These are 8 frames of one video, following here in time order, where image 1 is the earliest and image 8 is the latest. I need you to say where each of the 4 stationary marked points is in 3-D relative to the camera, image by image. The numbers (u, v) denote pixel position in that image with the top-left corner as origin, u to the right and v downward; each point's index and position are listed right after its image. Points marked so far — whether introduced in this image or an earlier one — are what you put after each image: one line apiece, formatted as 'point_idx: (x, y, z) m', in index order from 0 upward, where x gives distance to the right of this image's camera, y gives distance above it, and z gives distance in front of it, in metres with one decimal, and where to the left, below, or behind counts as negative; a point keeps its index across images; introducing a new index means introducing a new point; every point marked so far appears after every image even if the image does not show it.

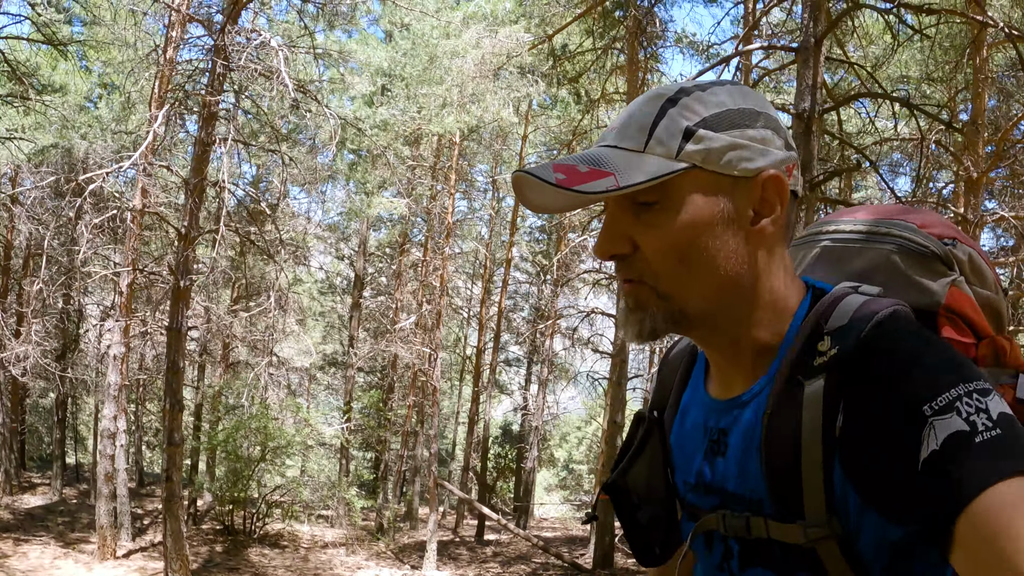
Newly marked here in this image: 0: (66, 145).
0: (-7.0, +2.3, +11.4) m
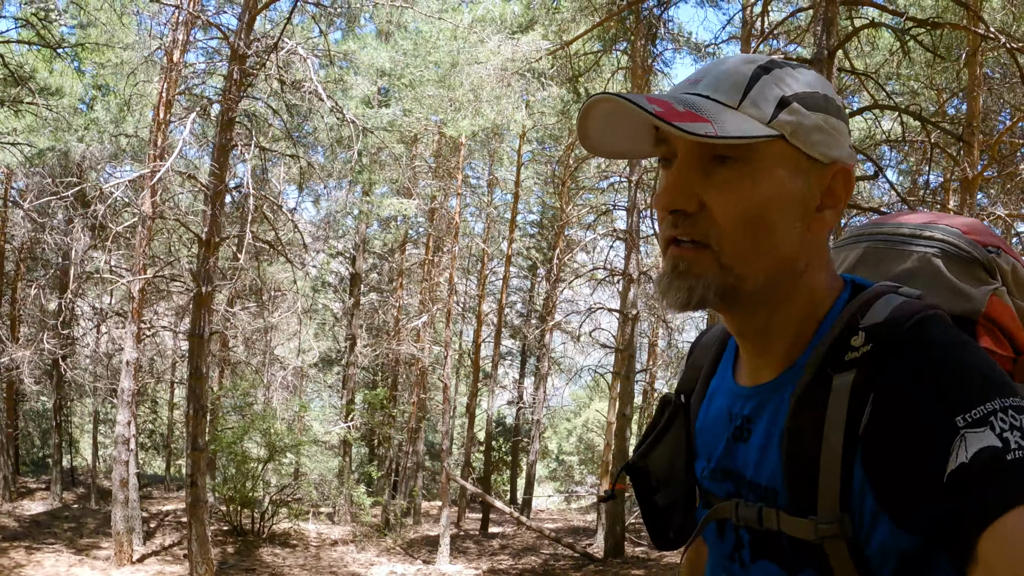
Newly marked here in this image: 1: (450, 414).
0: (-7.1, +2.2, +11.3) m
1: (-1.1, -2.3, +13.3) m
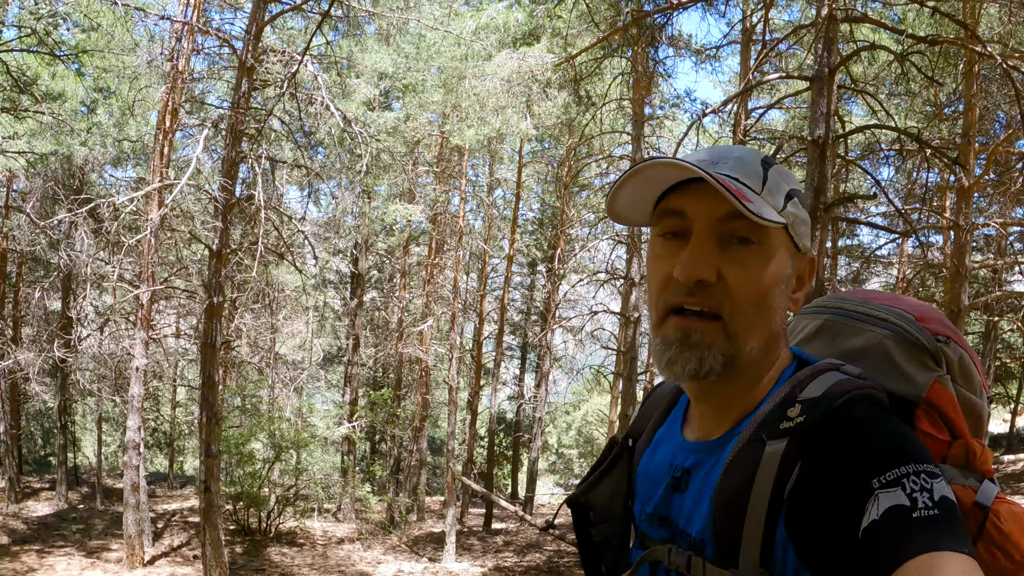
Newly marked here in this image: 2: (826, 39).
0: (-7.1, +2.2, +11.3) m
1: (-1.1, -2.3, +13.4) m
2: (+2.4, +1.9, +5.5) m
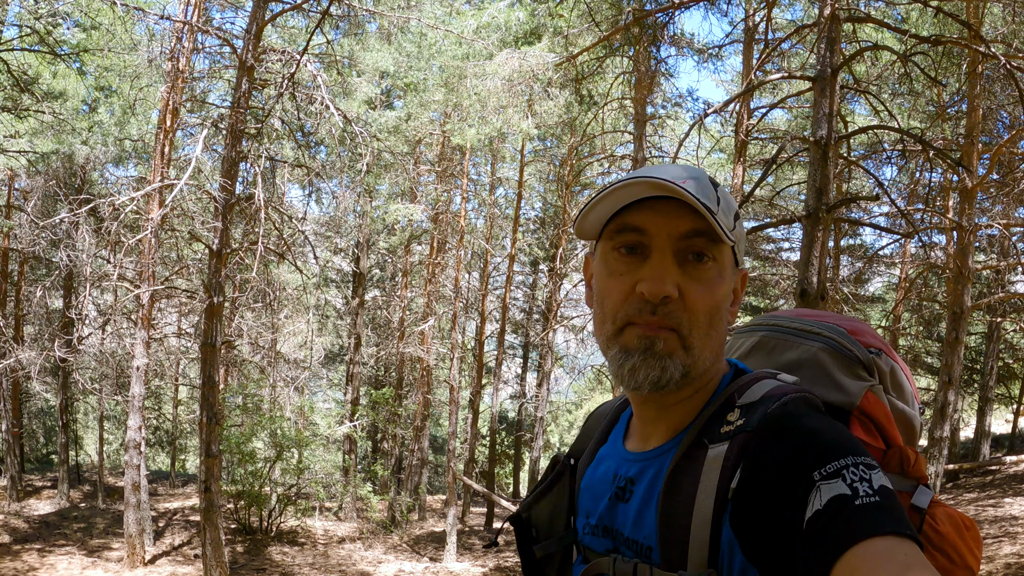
0: (-7.0, +2.2, +11.3) m
1: (-1.1, -2.3, +13.4) m
2: (+2.4, +1.9, +5.5) m
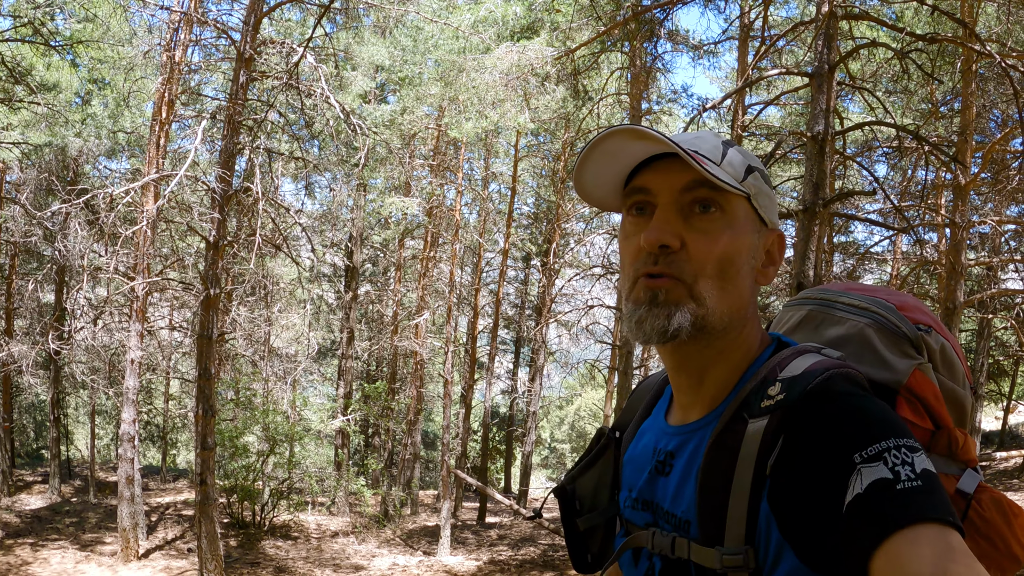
0: (-7.1, +2.3, +11.2) m
1: (-1.2, -2.2, +13.4) m
2: (+2.4, +2.0, +5.5) m
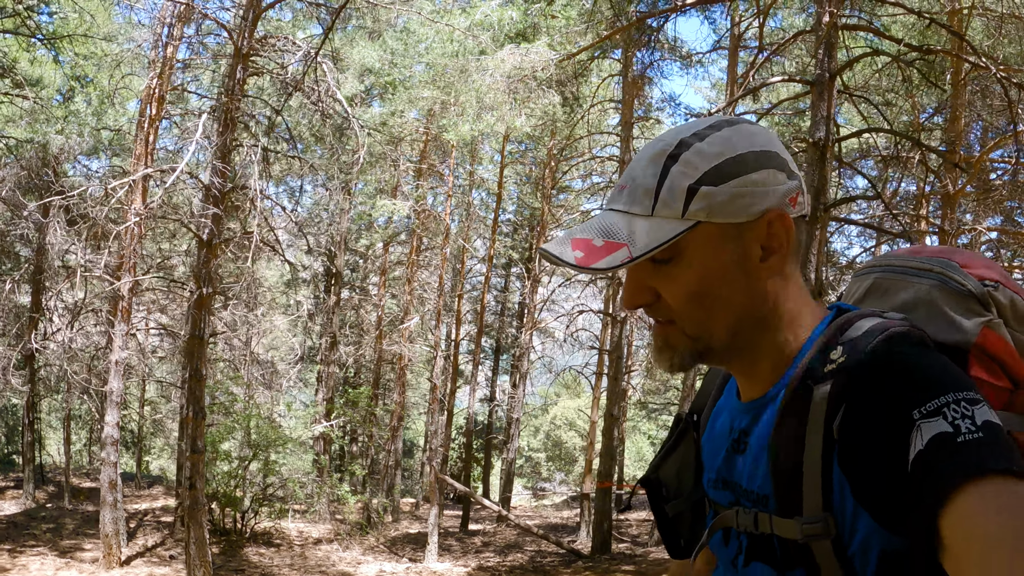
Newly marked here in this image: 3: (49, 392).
0: (-7.3, +2.3, +10.9) m
1: (-1.5, -2.3, +13.3) m
2: (+2.5, +1.9, +5.7) m
3: (-8.8, -2.0, +13.5) m
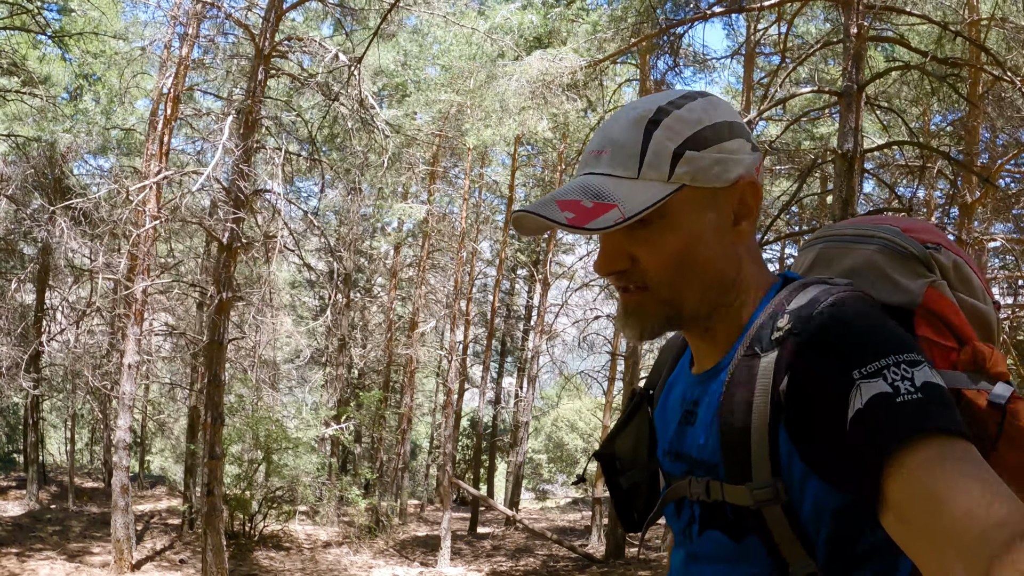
0: (-7.1, +2.3, +10.8) m
1: (-1.4, -2.3, +13.3) m
2: (+2.7, +1.8, +5.6) m
3: (-8.6, -2.0, +13.4) m
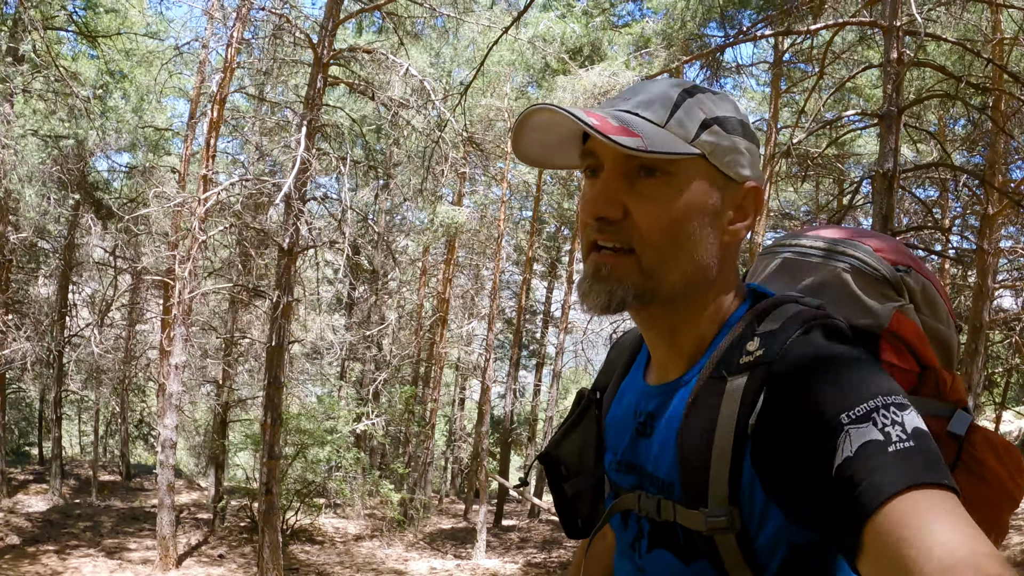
0: (-6.7, +2.3, +10.8) m
1: (-1.0, -2.3, +13.5) m
2: (+3.3, +1.8, +5.9) m
3: (-8.3, -1.9, +13.4) m
